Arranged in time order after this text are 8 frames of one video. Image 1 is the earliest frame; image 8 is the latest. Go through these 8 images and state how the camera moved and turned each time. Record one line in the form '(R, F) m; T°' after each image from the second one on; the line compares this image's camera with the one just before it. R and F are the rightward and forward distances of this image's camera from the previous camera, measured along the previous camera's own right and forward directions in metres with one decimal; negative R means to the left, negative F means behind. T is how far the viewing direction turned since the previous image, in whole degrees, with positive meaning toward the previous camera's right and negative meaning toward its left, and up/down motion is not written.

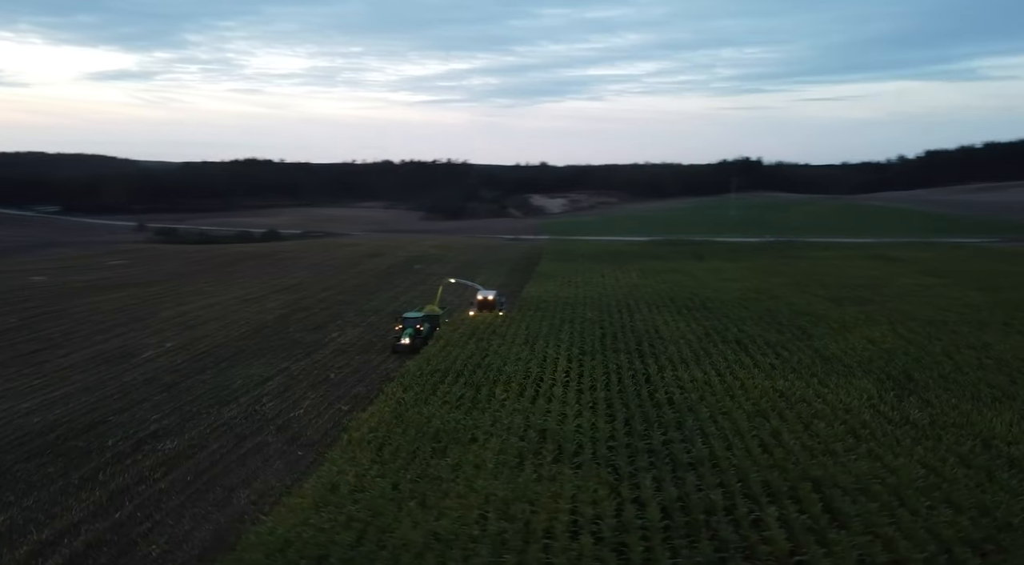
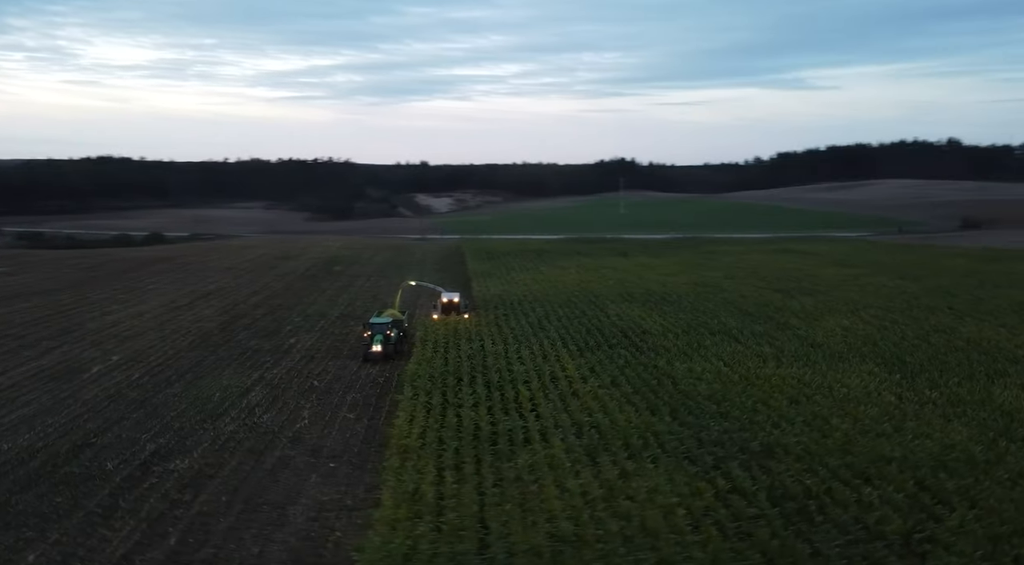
(-1.9, +0.3) m; +9°
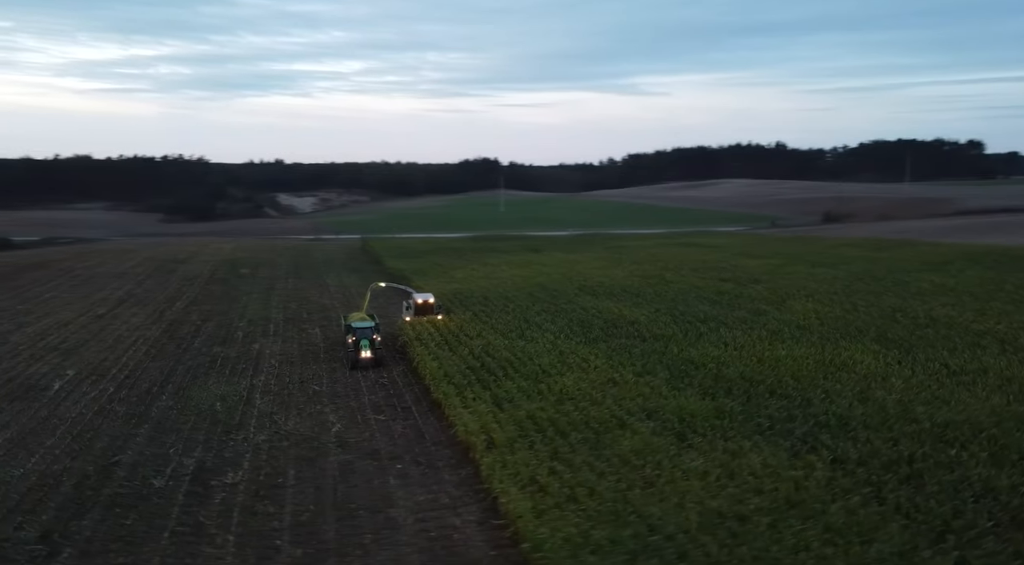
(-2.3, +0.2) m; +10°
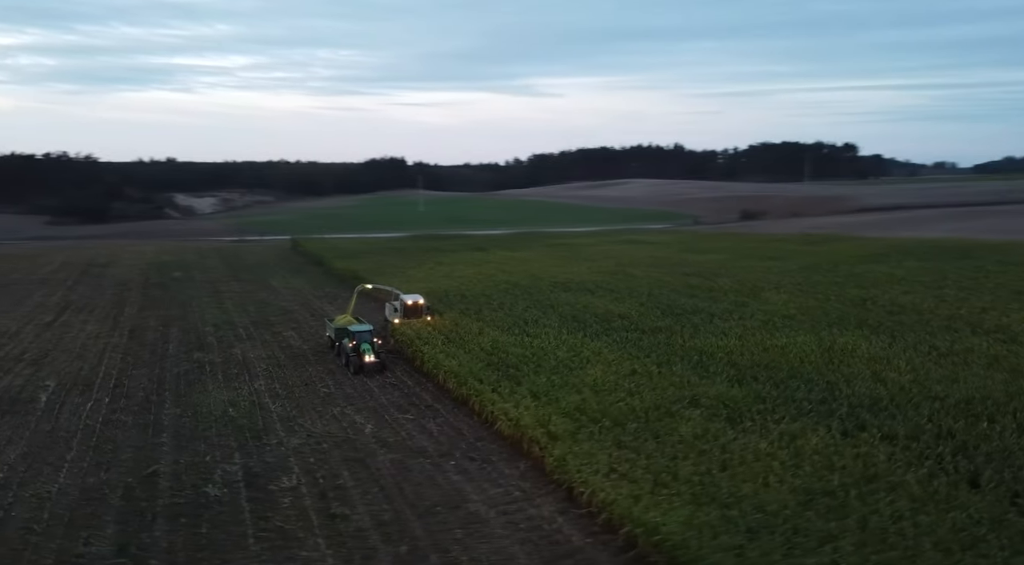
(-1.6, 0.0) m; +7°
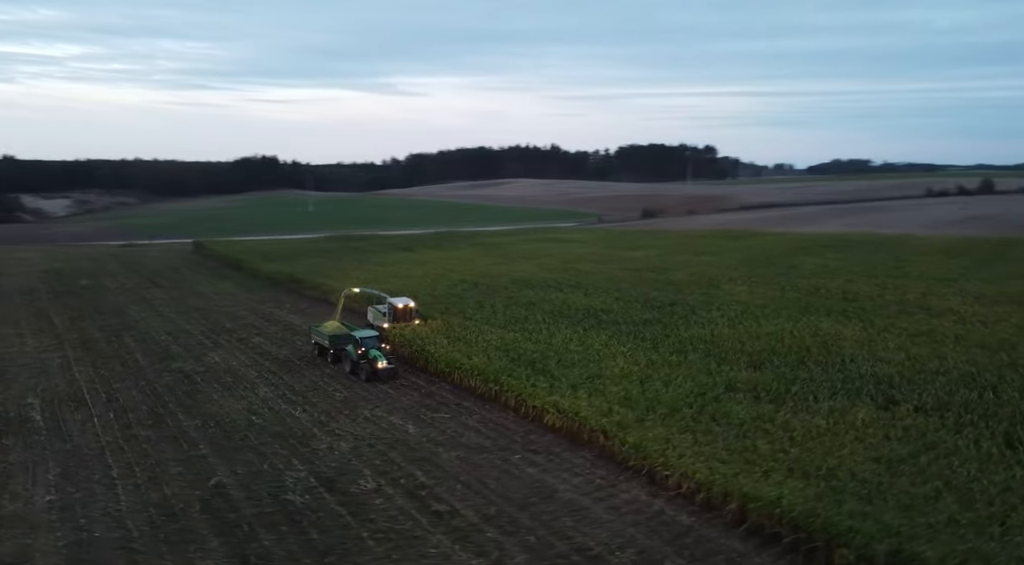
(-2.0, 0.0) m; +9°
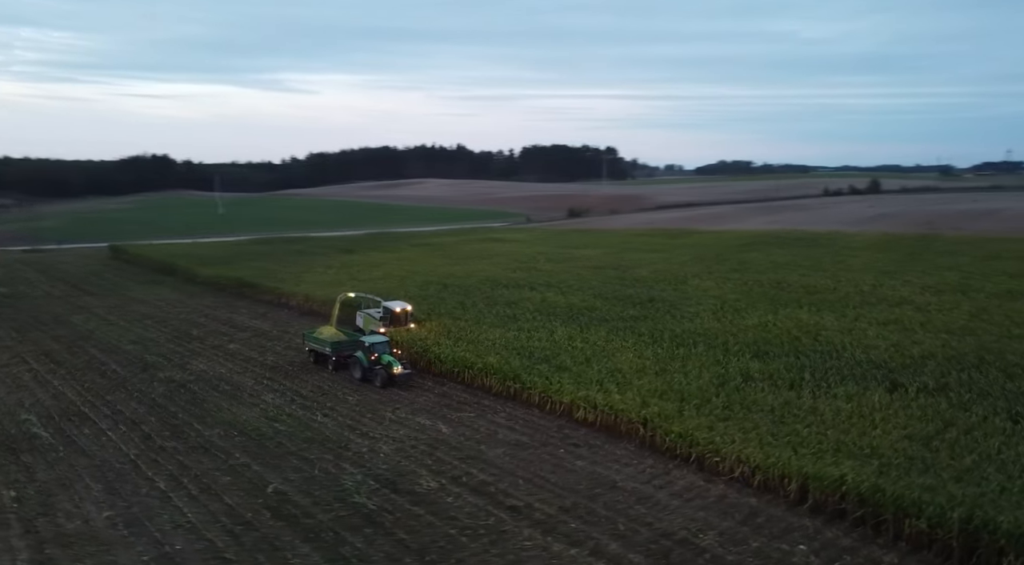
(-1.5, -0.1) m; +7°
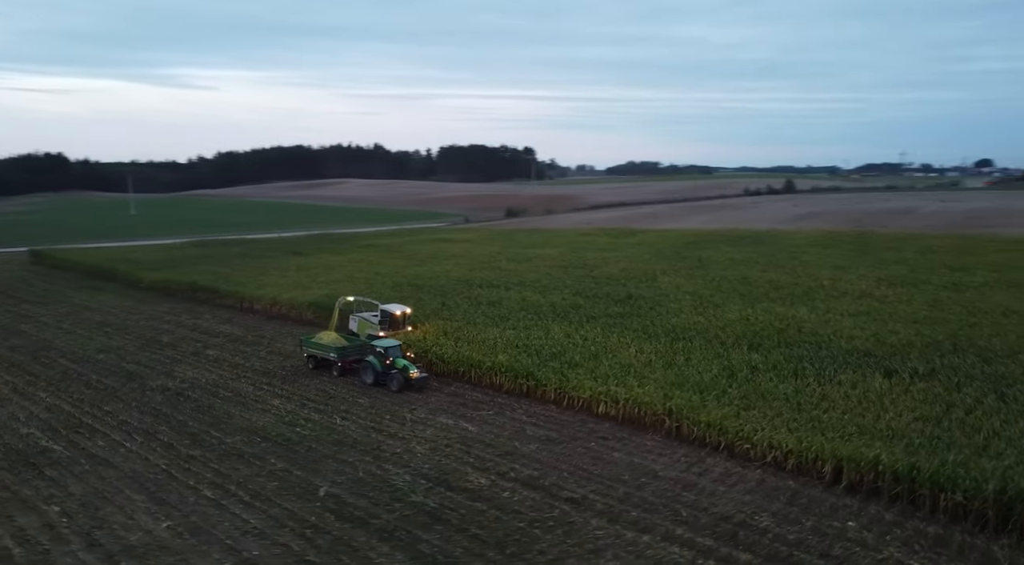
(-1.3, -0.1) m; +6°
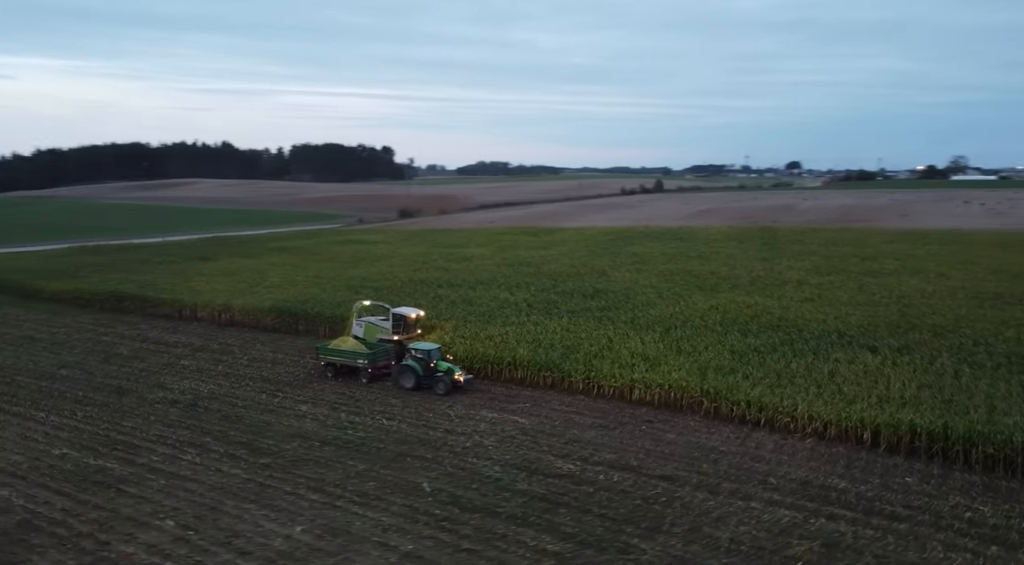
(-2.4, -0.2) m; +10°
